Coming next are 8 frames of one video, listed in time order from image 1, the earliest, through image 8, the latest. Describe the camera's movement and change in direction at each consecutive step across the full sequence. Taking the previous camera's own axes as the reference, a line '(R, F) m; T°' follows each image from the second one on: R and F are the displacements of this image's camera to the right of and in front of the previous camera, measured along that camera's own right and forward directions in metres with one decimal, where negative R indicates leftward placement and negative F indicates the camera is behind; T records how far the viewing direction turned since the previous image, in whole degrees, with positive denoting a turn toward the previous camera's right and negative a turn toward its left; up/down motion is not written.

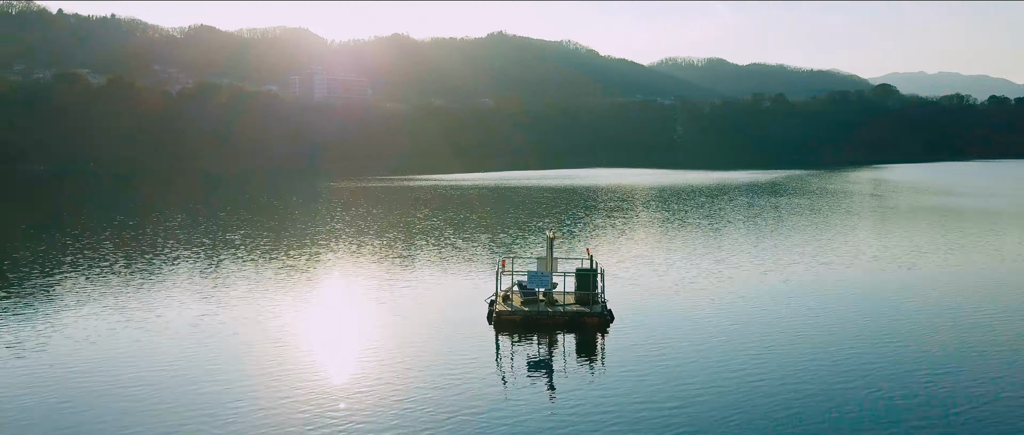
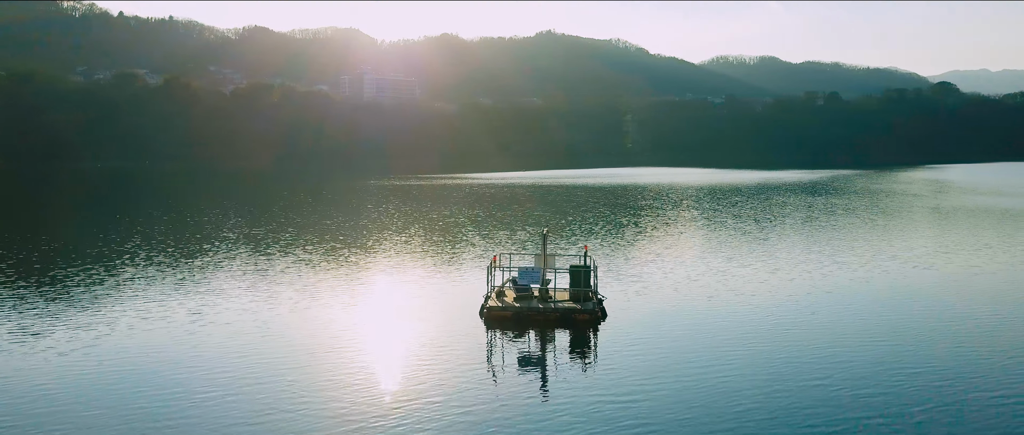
(+1.6, 0.0) m; -3°
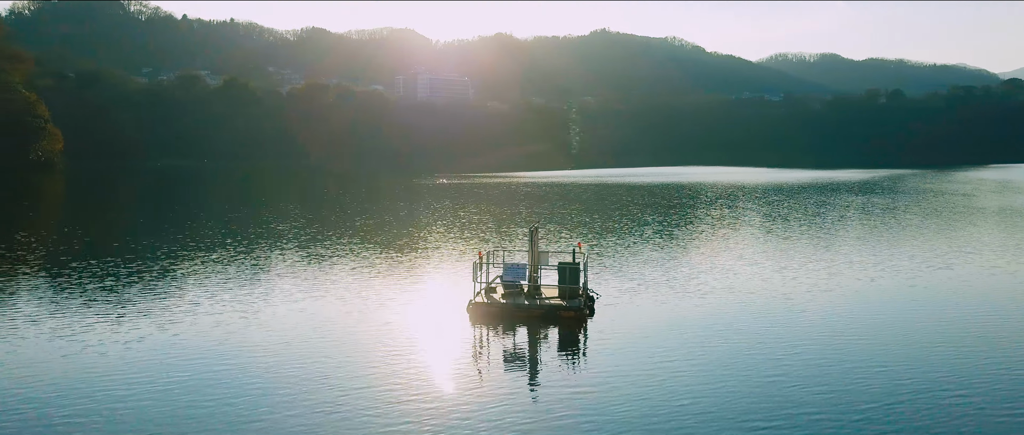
(+2.0, +0.1) m; -4°
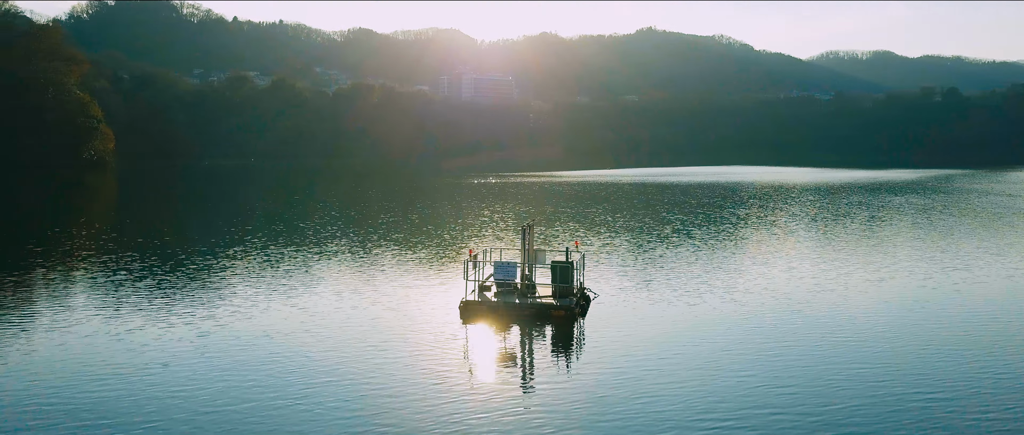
(+1.5, +0.3) m; -3°
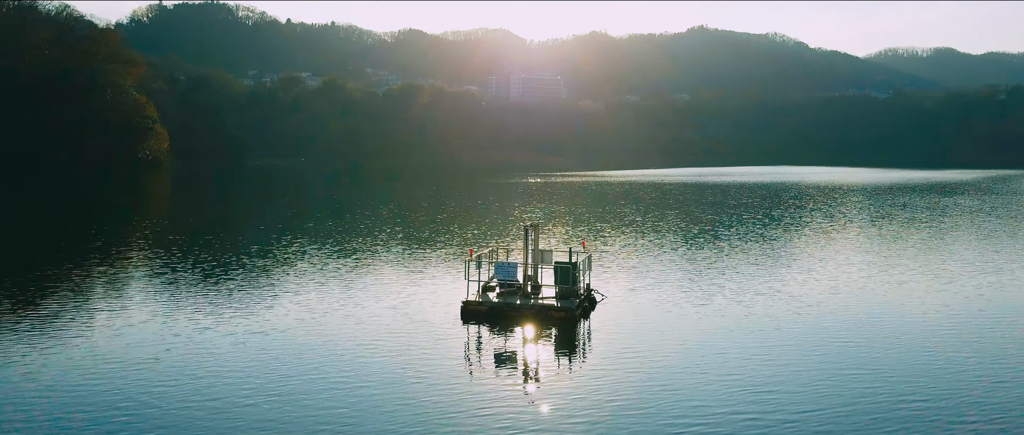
(+1.3, +0.5) m; -3°
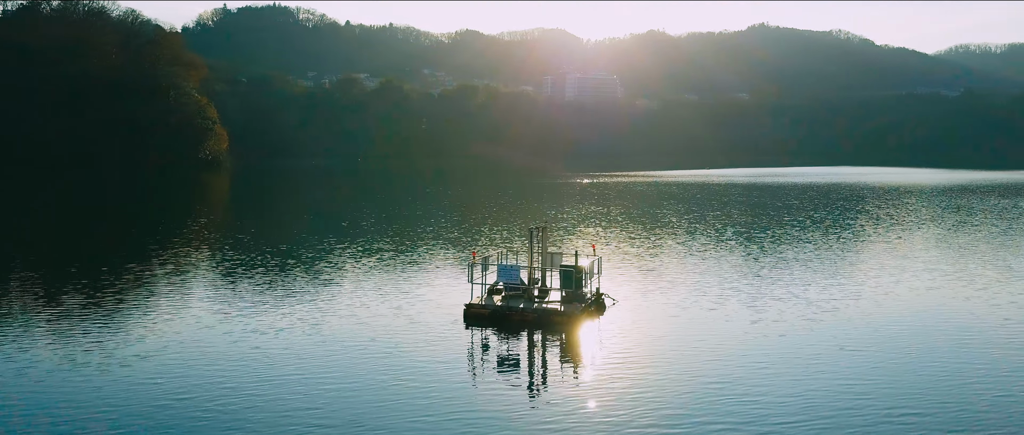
(+1.4, +0.7) m; -4°
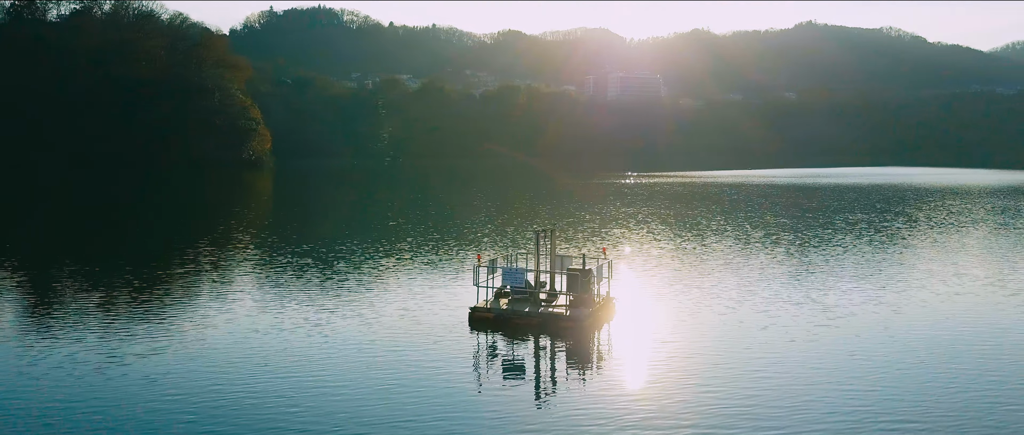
(+1.0, +0.5) m; -3°
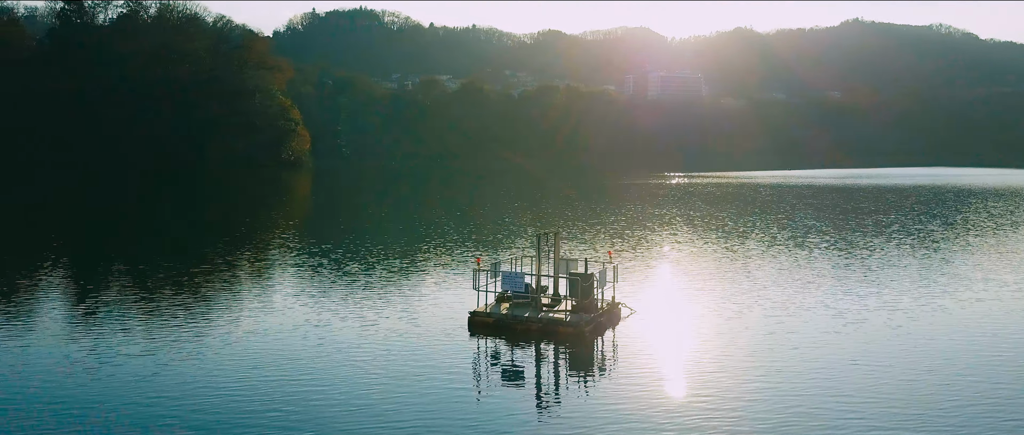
(+1.0, +0.6) m; -3°
